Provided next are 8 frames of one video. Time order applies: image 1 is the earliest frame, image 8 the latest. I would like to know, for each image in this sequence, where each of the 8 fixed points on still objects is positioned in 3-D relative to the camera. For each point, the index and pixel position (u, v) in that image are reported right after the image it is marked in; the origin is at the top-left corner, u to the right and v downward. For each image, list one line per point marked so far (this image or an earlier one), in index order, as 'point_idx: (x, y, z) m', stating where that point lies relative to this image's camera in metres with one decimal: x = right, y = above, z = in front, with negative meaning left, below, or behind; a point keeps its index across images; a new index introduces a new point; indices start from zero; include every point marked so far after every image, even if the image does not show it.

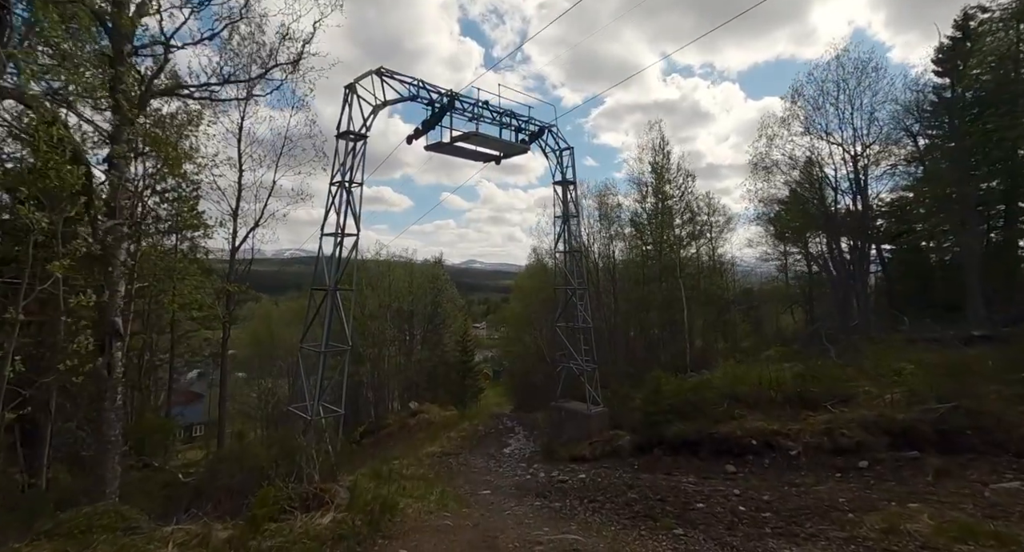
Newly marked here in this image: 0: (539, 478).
0: (+0.5, -4.0, +10.9) m
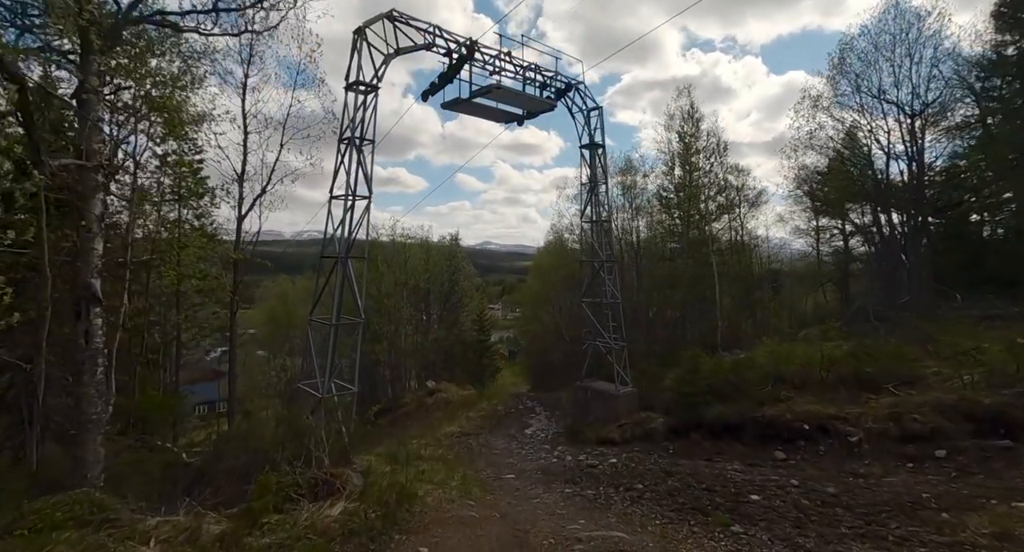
0: (+1.0, -3.5, +10.2) m
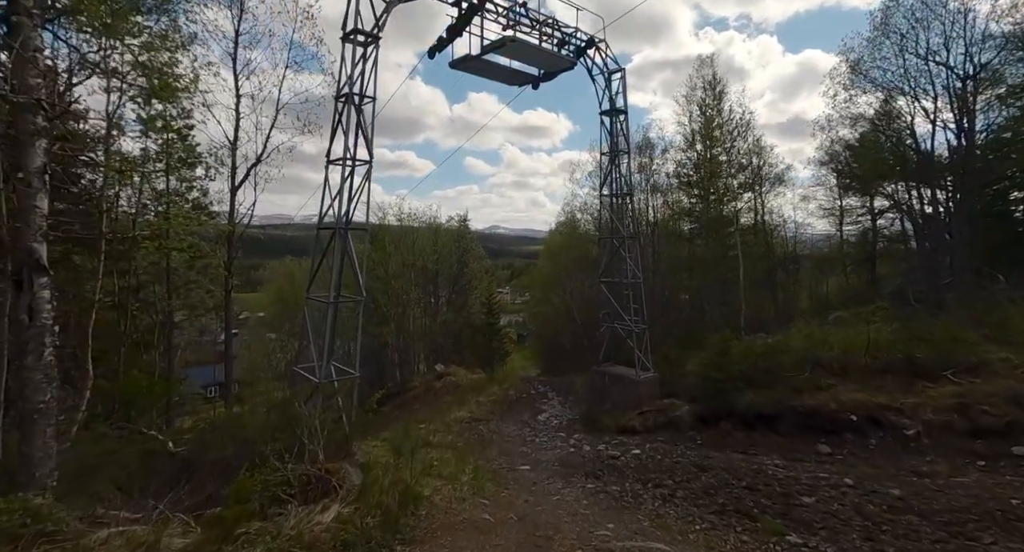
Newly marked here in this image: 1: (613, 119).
0: (+1.3, -3.1, +9.5) m
1: (+2.0, +3.2, +11.1) m
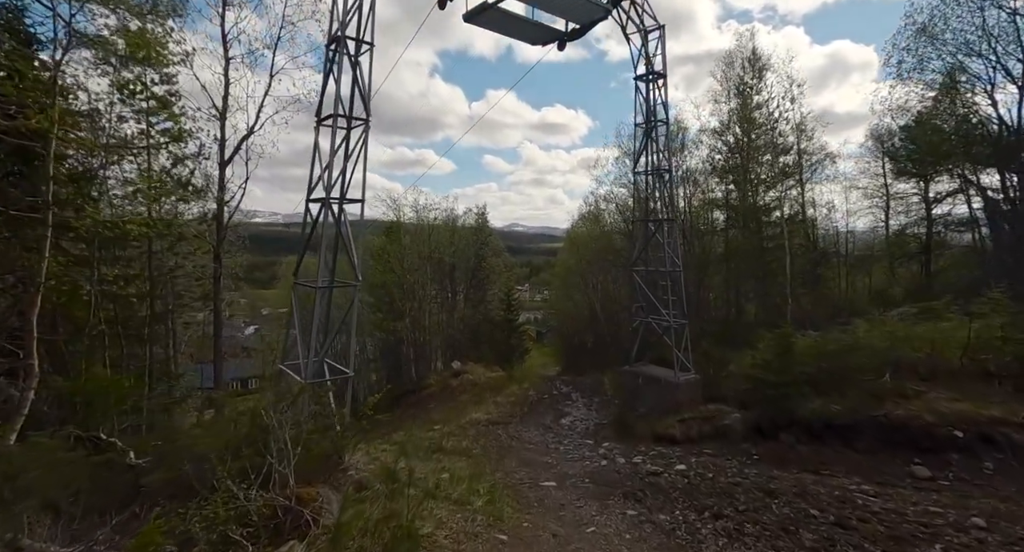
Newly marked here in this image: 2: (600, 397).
0: (+1.6, -2.9, +8.2) m
1: (+2.4, +3.4, +9.7) m
2: (+2.4, -3.3, +15.0) m
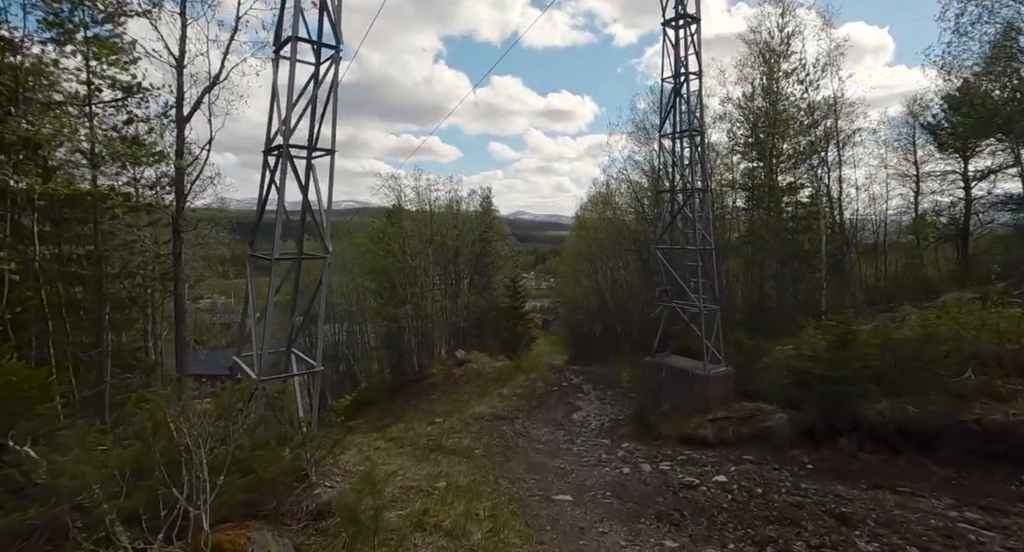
0: (+1.7, -2.6, +7.0) m
1: (+2.6, +3.7, +8.3) m
2: (+2.6, -2.9, +13.7) m
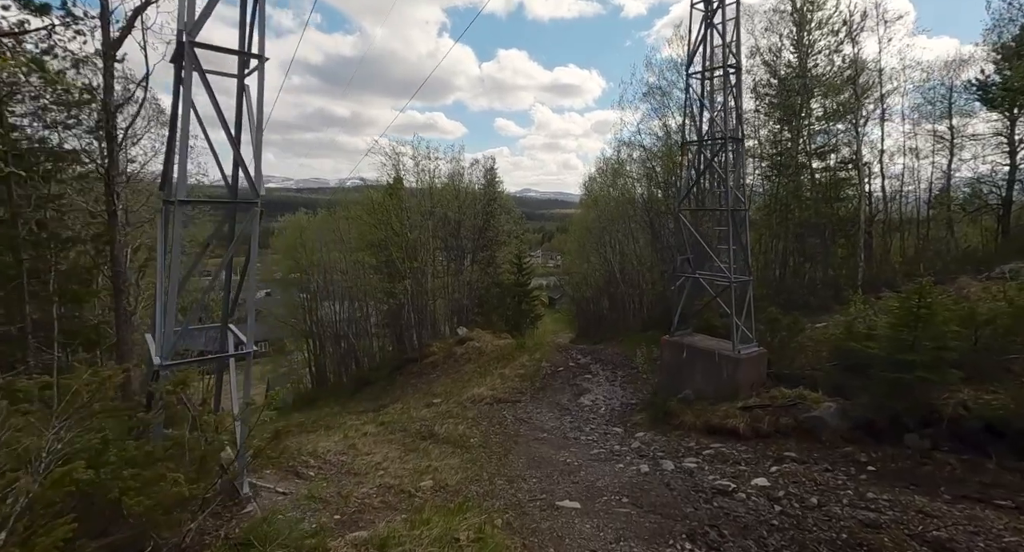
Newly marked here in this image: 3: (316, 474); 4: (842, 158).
0: (+1.7, -2.1, +5.8) m
1: (+2.6, +4.2, +6.9) m
2: (+2.6, -2.2, +12.6) m
3: (-2.5, -2.5, +6.9) m
4: (+9.5, +3.4, +15.8) m
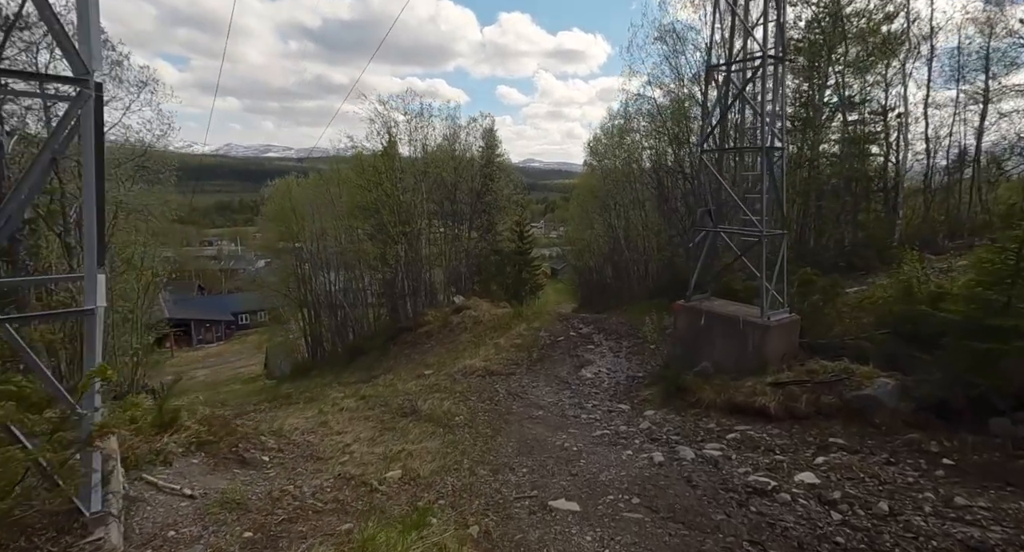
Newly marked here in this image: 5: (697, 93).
0: (+1.5, -1.7, +4.7) m
1: (+2.4, +4.7, +5.5) m
2: (+2.5, -1.4, +11.5) m
3: (-2.6, -2.0, +5.9) m
4: (+9.4, +4.4, +14.3) m
5: (+5.7, +5.6, +16.9) m
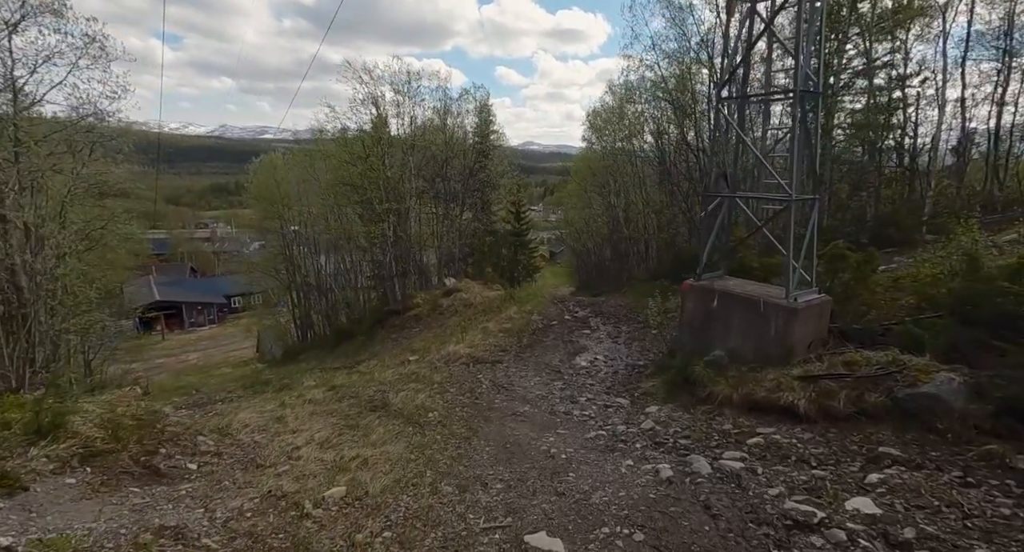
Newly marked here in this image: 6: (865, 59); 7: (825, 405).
0: (+1.3, -1.4, +3.7) m
1: (+2.2, +4.9, +4.3) m
2: (+2.3, -0.9, +10.5) m
3: (-2.8, -1.7, +4.8) m
4: (+9.2, +4.9, +13.2) m
5: (+5.5, +6.2, +15.7) m
6: (+8.6, +5.4, +13.0) m
7: (+2.6, -1.1, +4.6) m
